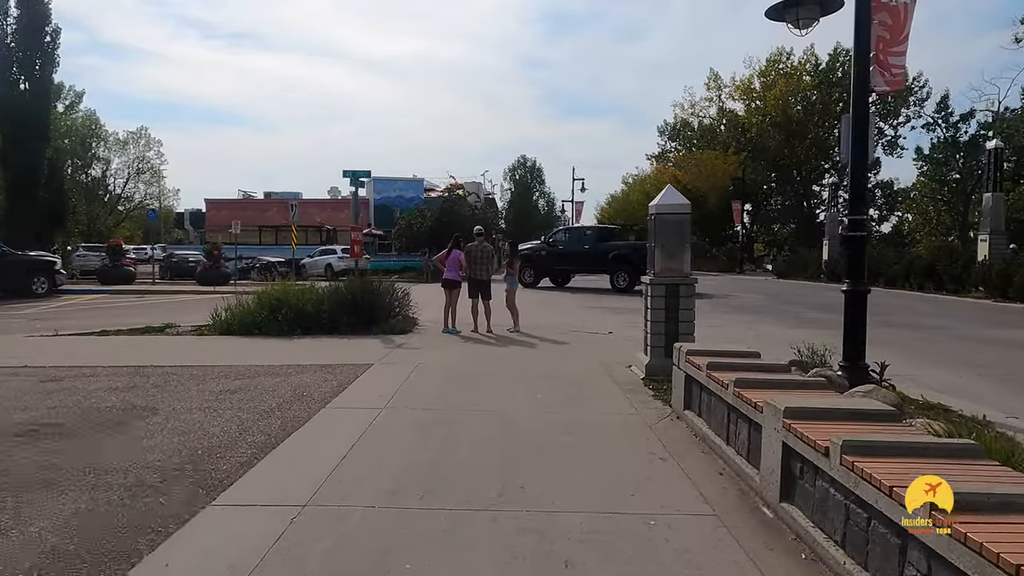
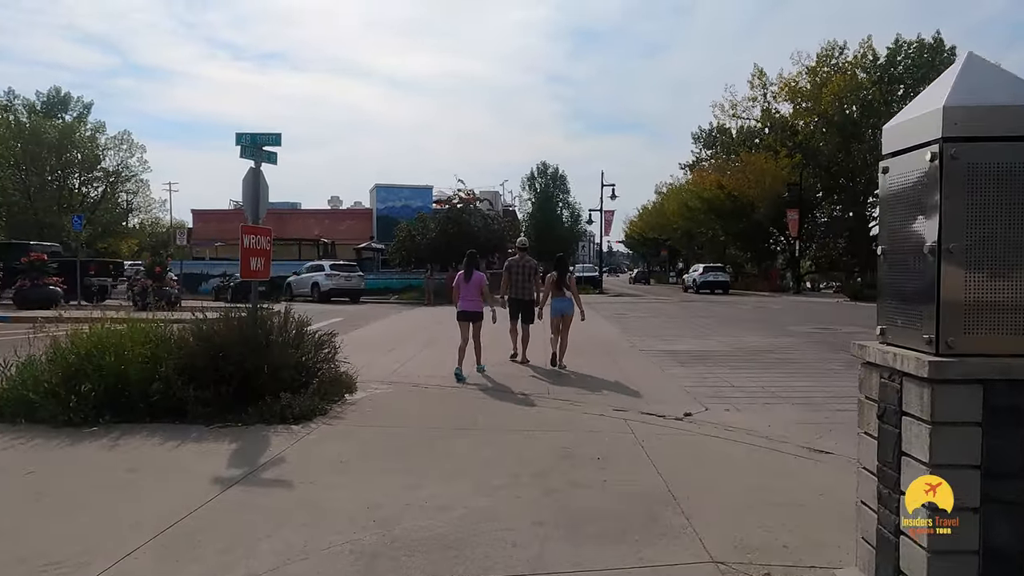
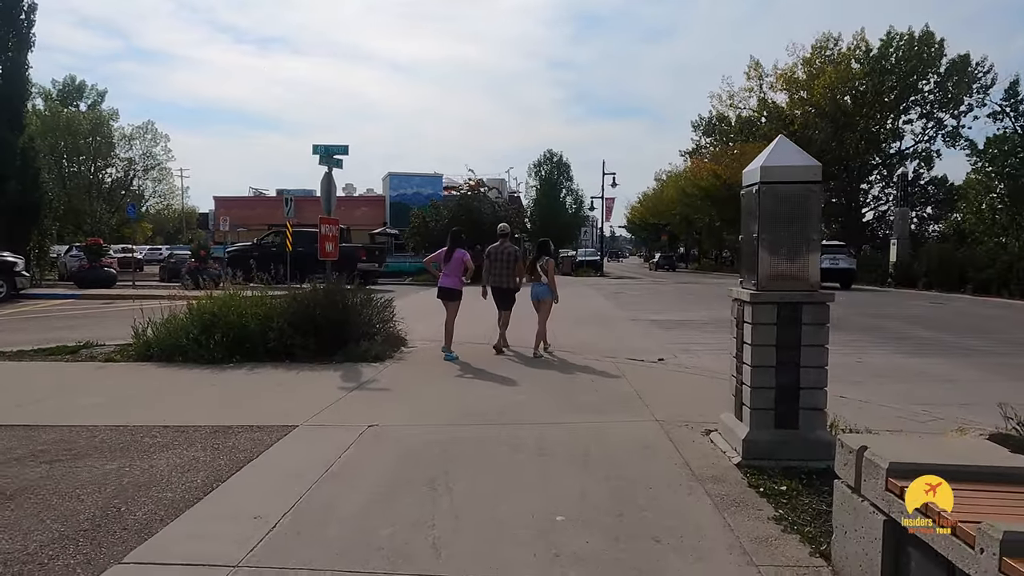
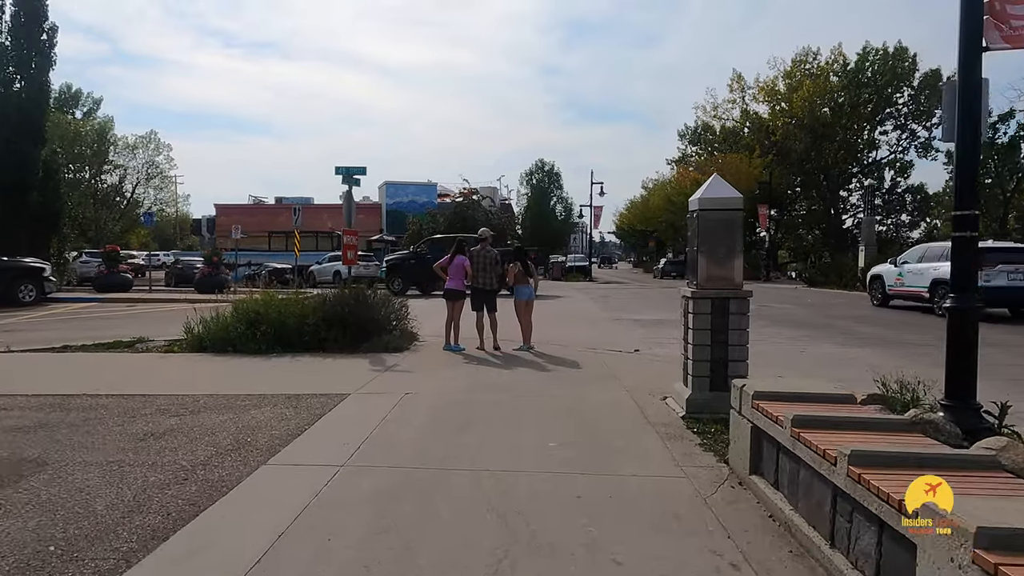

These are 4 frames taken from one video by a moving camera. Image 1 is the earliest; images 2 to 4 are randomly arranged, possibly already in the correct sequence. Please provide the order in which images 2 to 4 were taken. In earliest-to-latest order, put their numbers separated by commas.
4, 3, 2
